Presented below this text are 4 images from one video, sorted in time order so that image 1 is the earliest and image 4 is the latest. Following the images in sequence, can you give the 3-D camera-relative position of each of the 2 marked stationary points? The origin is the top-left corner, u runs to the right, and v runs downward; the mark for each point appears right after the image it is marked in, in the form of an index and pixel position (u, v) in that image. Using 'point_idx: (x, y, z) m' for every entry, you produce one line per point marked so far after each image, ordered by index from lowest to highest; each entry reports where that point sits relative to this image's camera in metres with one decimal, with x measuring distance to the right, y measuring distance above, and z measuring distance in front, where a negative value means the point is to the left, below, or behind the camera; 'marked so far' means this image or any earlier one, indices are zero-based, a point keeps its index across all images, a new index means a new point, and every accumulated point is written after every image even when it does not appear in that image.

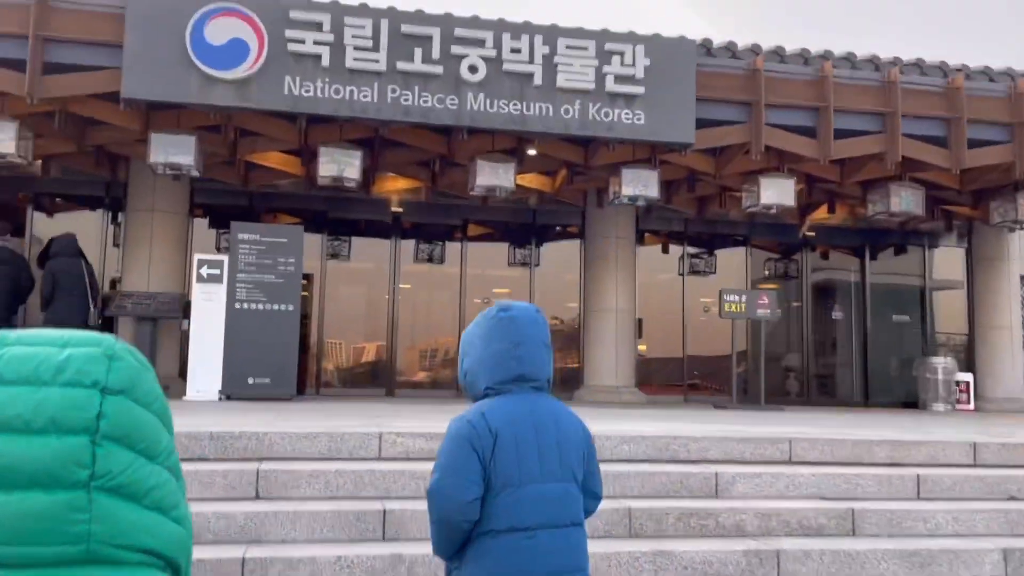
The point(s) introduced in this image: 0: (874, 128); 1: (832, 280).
0: (+5.3, +2.4, +12.7) m
1: (+6.7, +0.2, +18.1) m
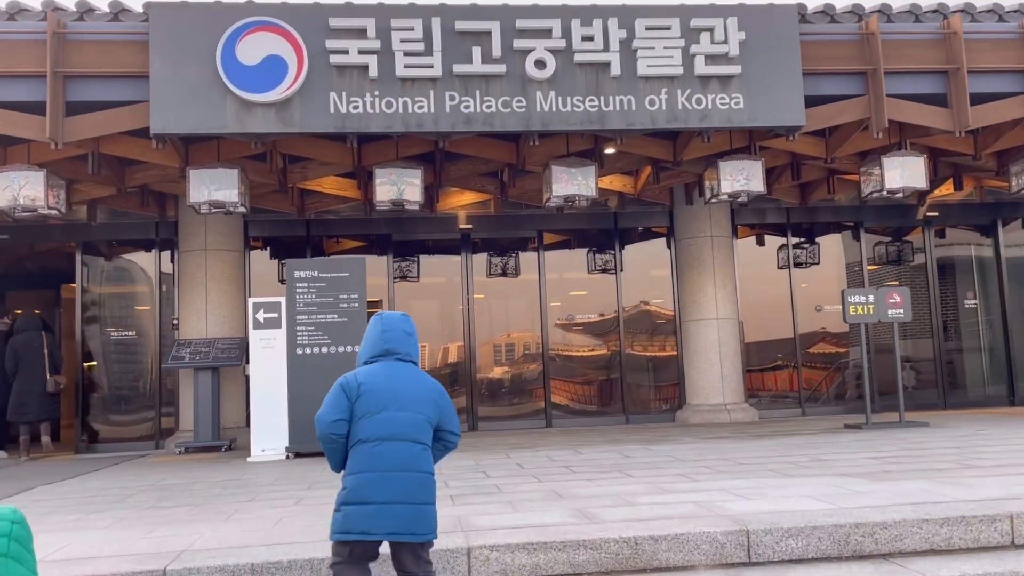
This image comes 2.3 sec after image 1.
0: (+6.3, +2.5, +10.8) m
1: (+8.2, +0.5, +16.1) m
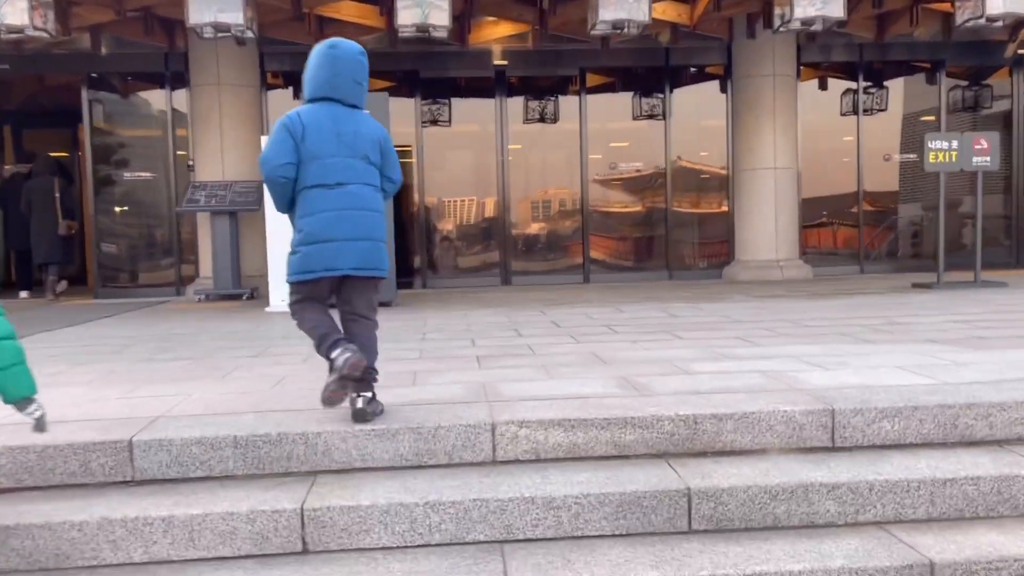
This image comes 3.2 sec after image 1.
0: (+6.7, +4.1, +9.0) m
1: (+8.9, +3.0, +14.4) m
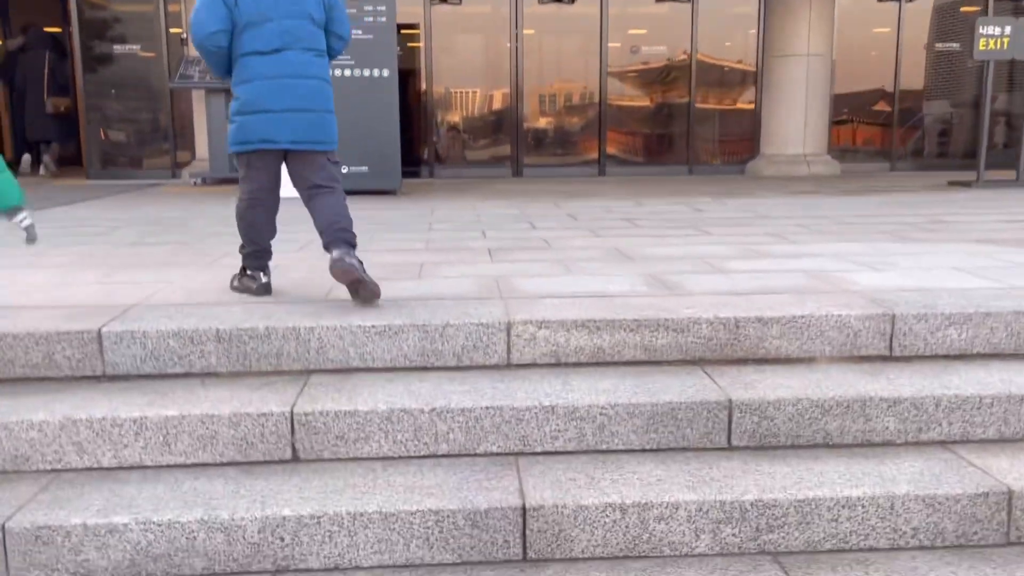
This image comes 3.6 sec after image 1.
0: (+7.0, +5.0, +7.9) m
1: (+9.1, +4.5, +13.4) m
